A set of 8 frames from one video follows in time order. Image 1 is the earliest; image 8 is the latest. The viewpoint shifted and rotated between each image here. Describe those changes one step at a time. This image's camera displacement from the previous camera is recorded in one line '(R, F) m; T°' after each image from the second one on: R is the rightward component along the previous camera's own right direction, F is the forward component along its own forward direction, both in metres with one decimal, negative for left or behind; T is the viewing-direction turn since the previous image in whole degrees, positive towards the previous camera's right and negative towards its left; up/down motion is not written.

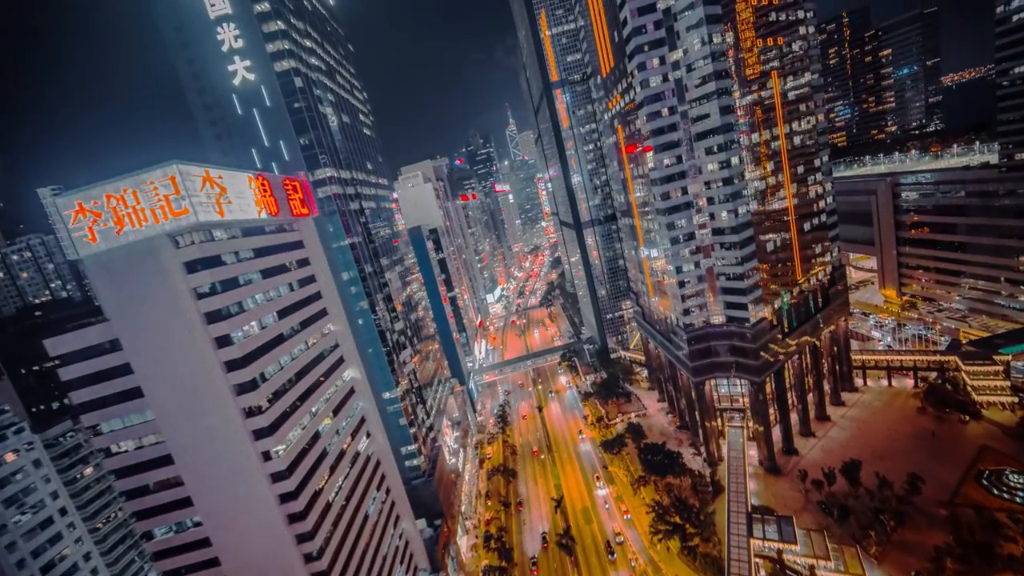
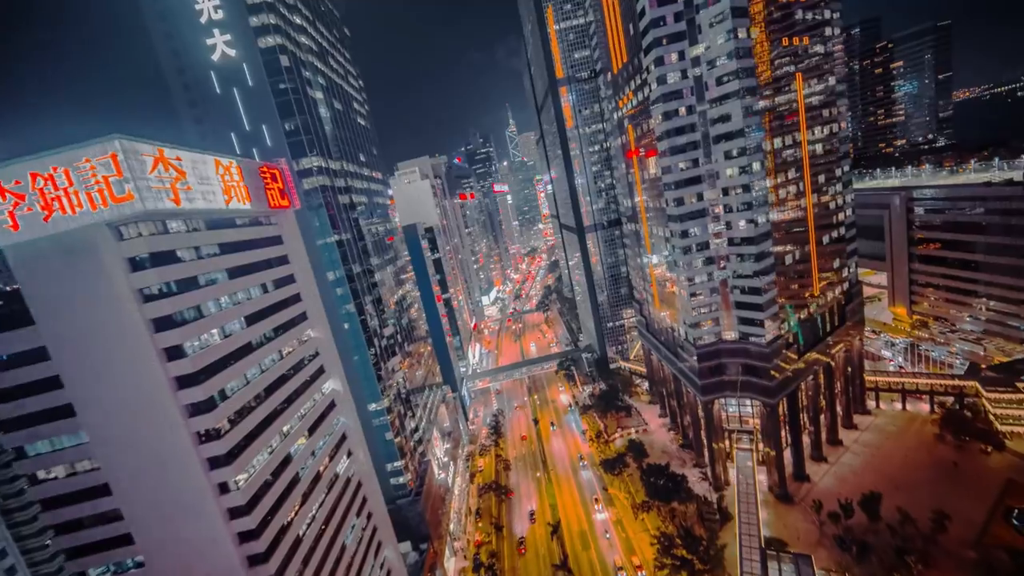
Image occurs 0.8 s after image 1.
(-1.0, +4.5) m; +1°
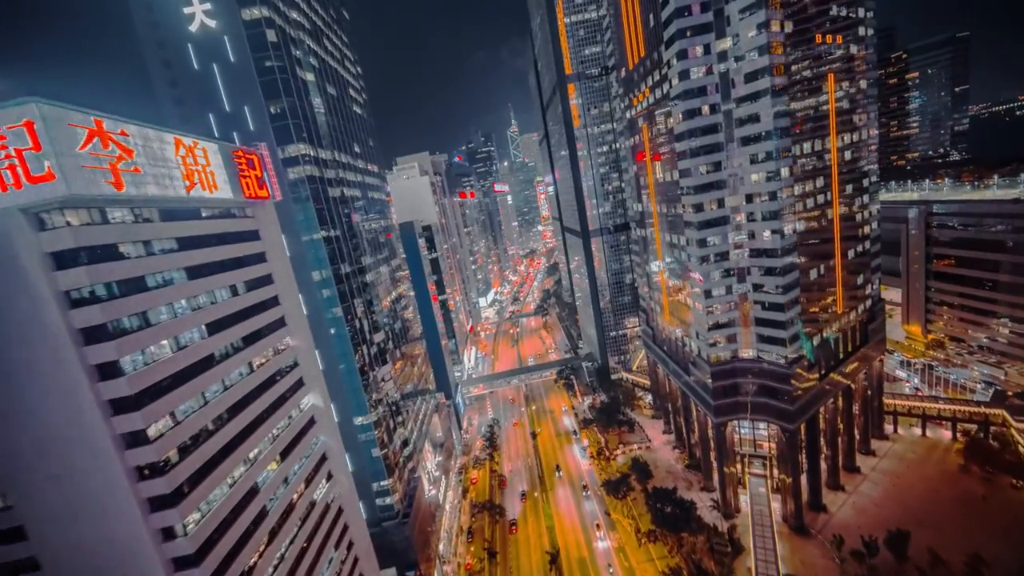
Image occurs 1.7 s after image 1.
(-1.1, +4.5) m; +1°
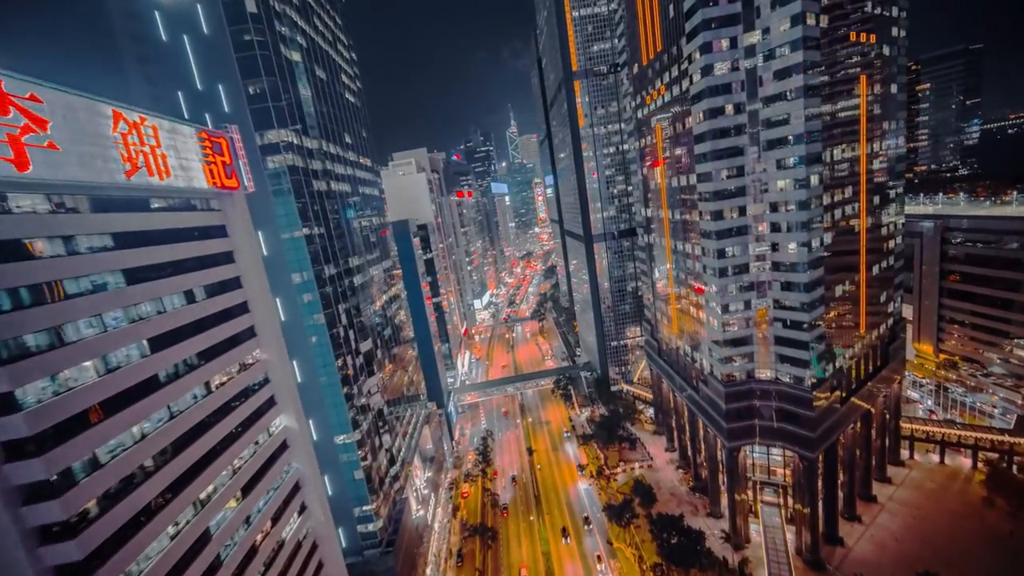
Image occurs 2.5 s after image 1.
(-1.1, +4.5) m; +1°
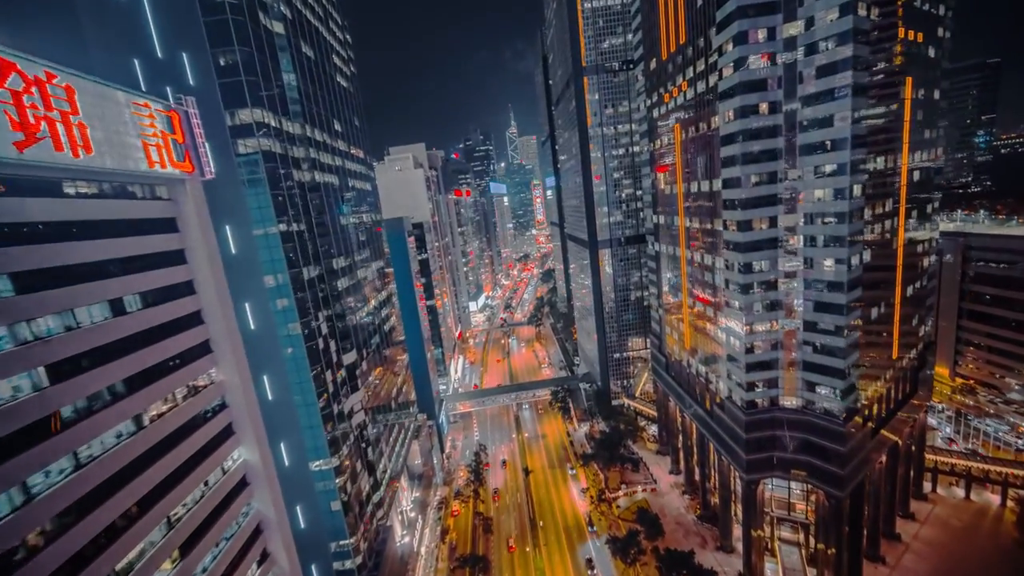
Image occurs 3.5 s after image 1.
(-1.2, +5.2) m; +1°
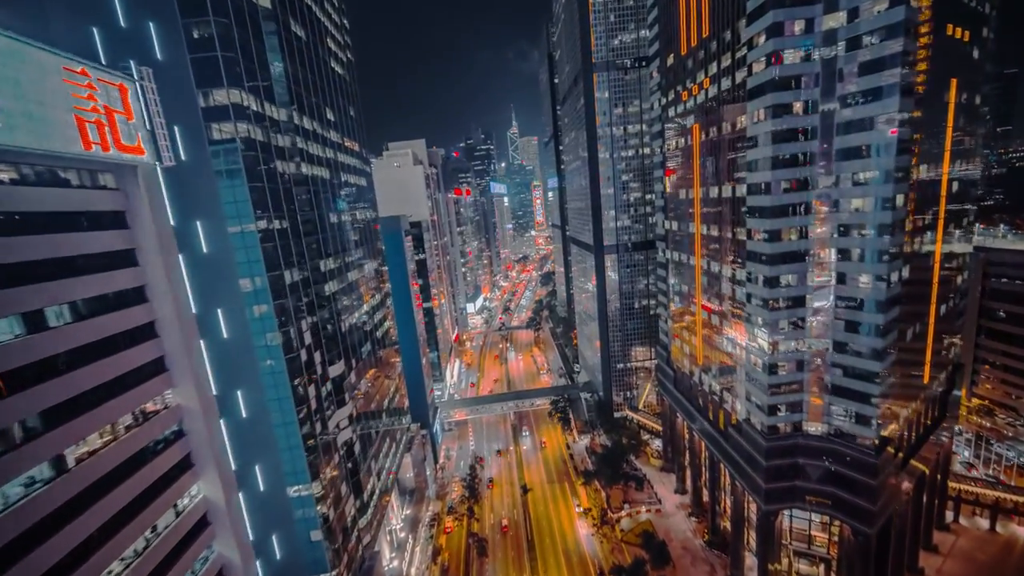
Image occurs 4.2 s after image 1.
(-1.0, +3.9) m; +1°
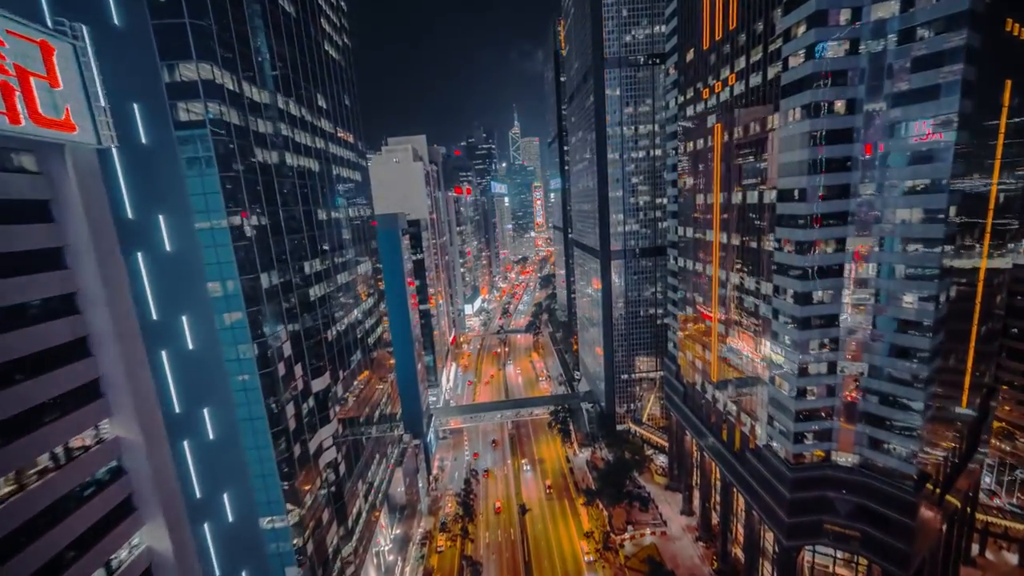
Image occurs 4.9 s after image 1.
(-0.9, +4.0) m; 0°
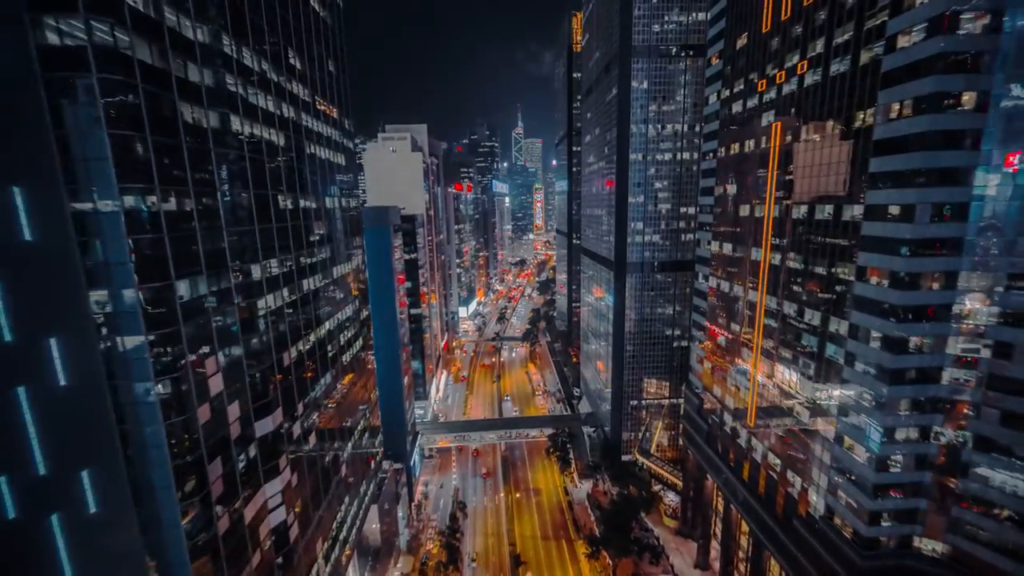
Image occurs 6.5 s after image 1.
(-1.8, +8.6) m; +1°
